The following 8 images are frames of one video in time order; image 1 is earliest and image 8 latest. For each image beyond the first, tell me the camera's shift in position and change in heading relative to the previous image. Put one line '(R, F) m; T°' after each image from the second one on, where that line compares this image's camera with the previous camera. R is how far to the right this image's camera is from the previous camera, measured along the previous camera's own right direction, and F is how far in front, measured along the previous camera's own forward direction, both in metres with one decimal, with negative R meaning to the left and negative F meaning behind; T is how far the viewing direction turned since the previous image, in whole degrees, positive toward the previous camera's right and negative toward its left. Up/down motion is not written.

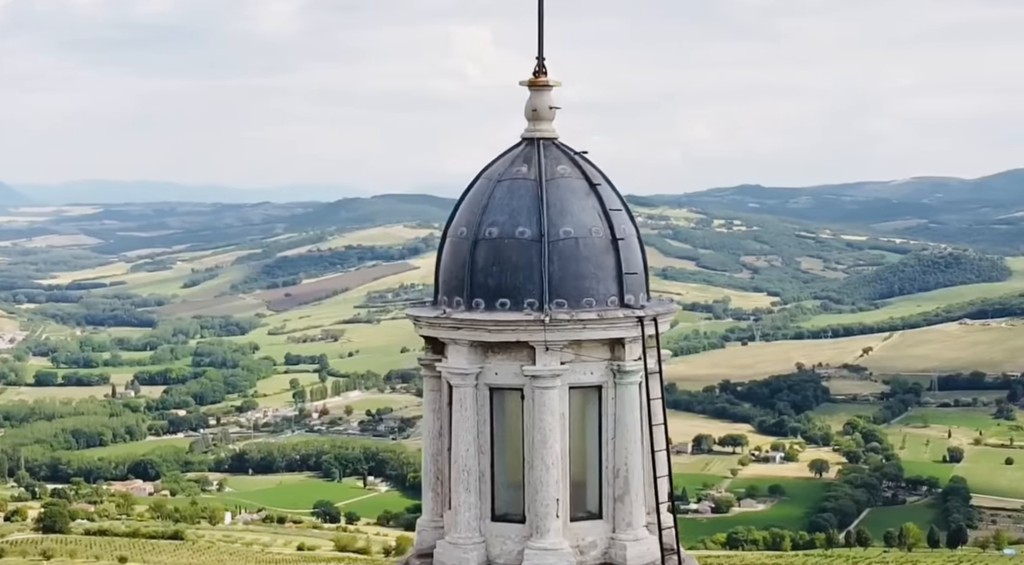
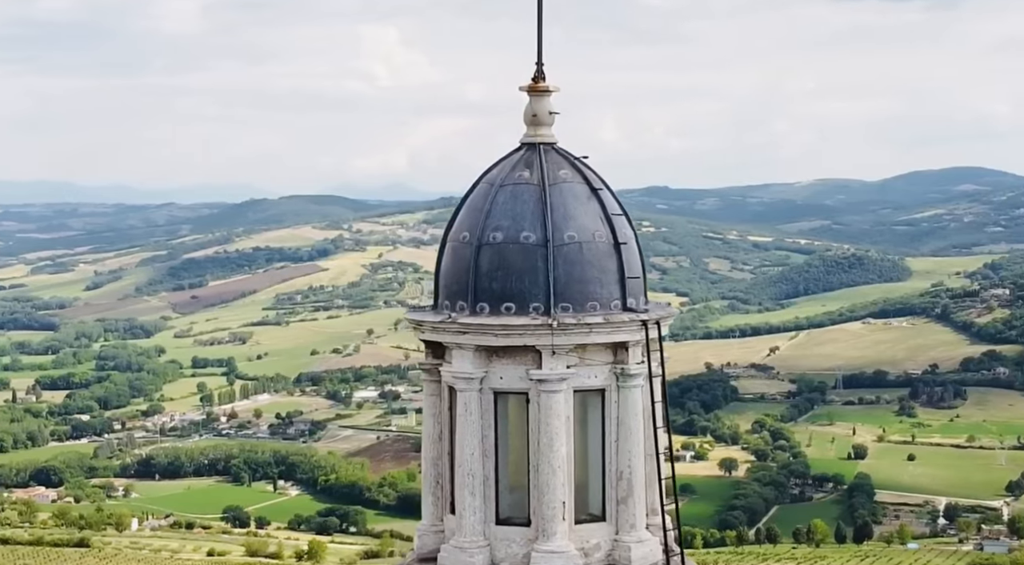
(-2.5, -0.1) m; +5°
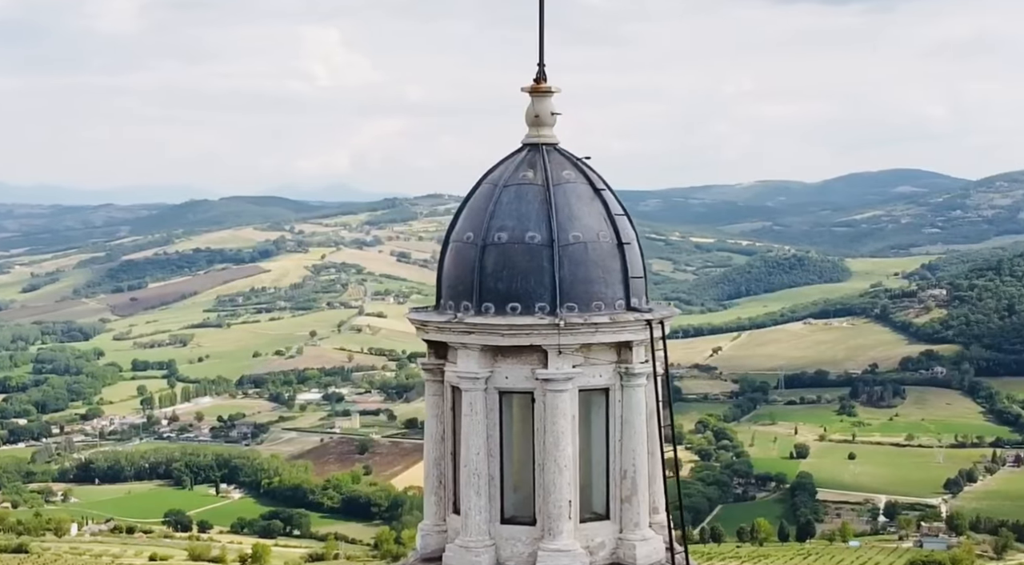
(-1.7, 0.0) m; +3°
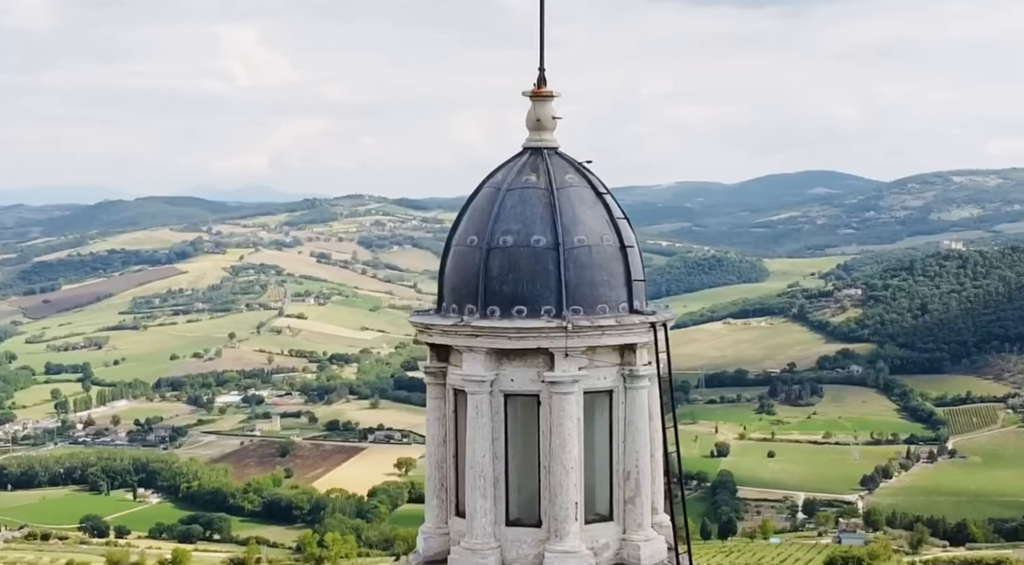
(-2.3, 0.0) m; +4°
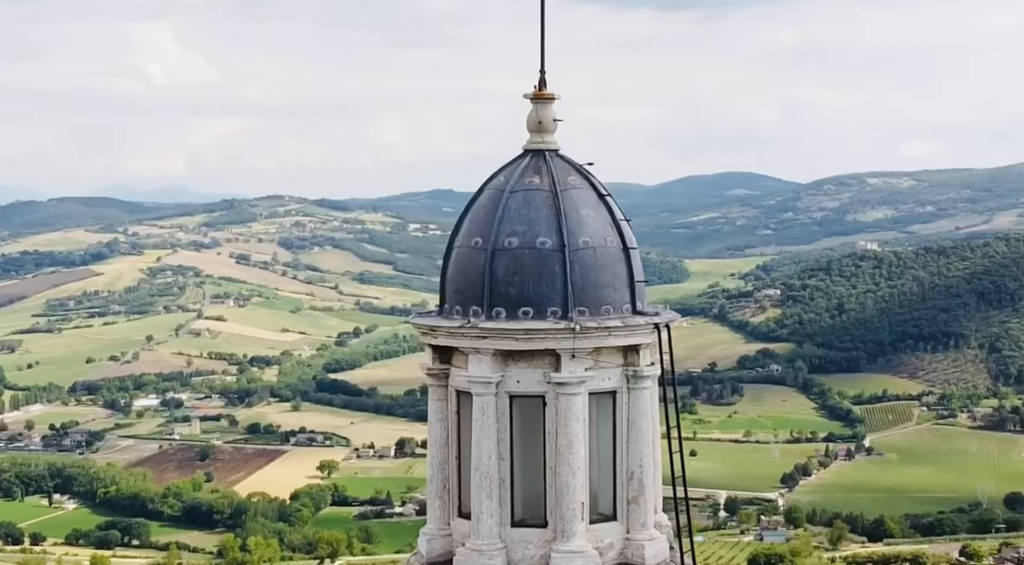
(-2.3, +0.1) m; +4°
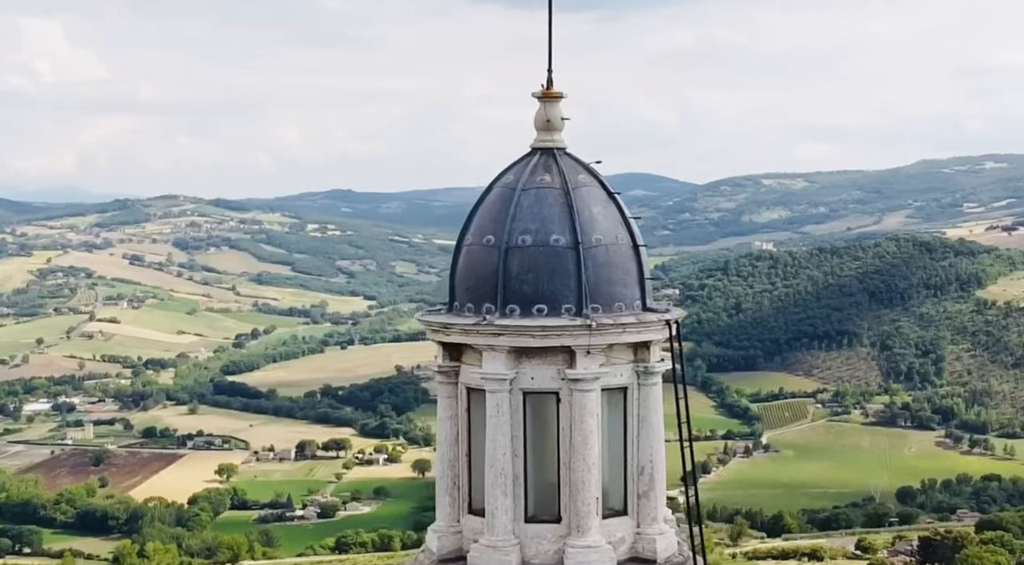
(-3.1, +0.2) m; +5°
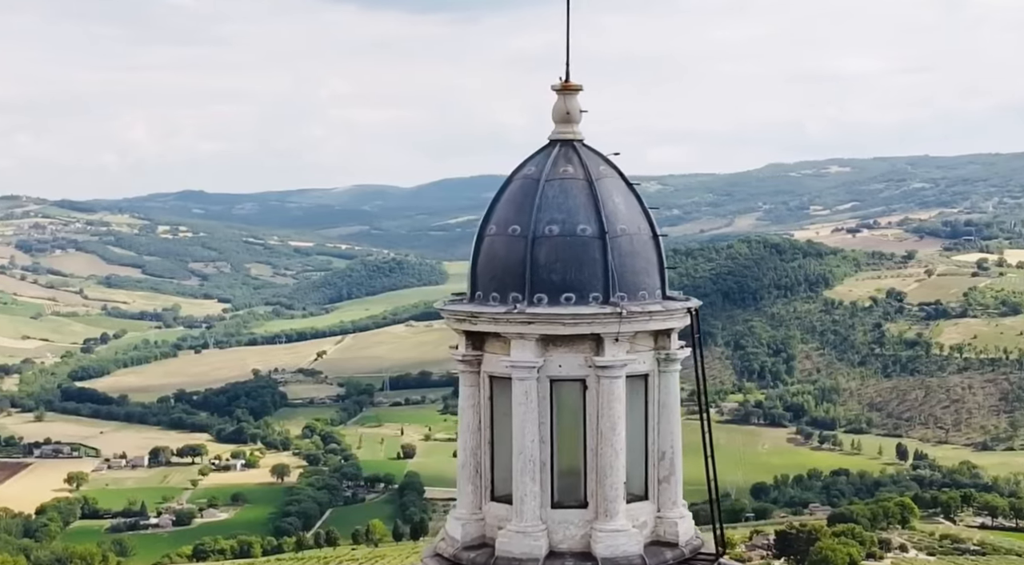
(-4.7, +0.3) m; +8°
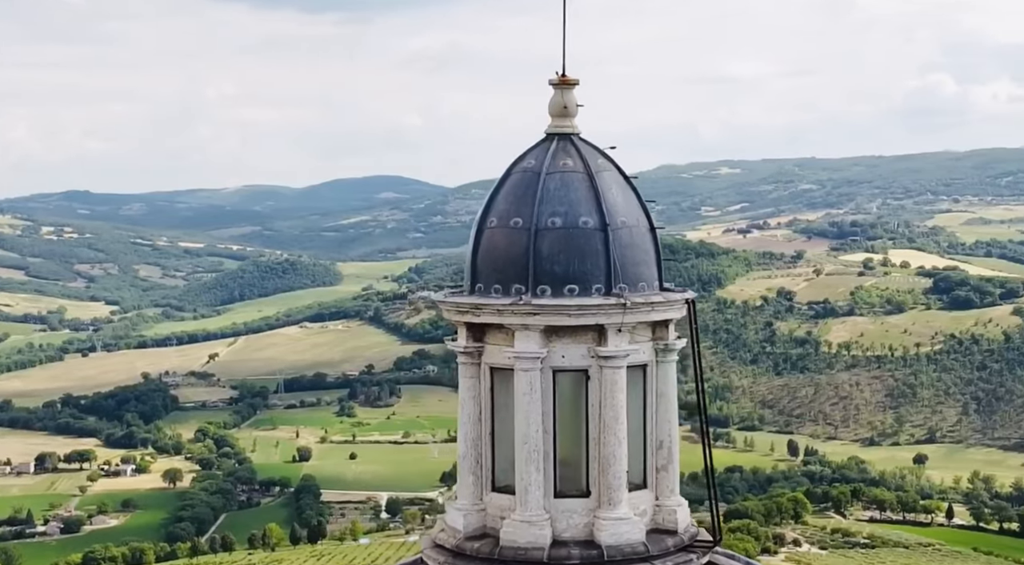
(-3.0, +0.4) m; +6°
